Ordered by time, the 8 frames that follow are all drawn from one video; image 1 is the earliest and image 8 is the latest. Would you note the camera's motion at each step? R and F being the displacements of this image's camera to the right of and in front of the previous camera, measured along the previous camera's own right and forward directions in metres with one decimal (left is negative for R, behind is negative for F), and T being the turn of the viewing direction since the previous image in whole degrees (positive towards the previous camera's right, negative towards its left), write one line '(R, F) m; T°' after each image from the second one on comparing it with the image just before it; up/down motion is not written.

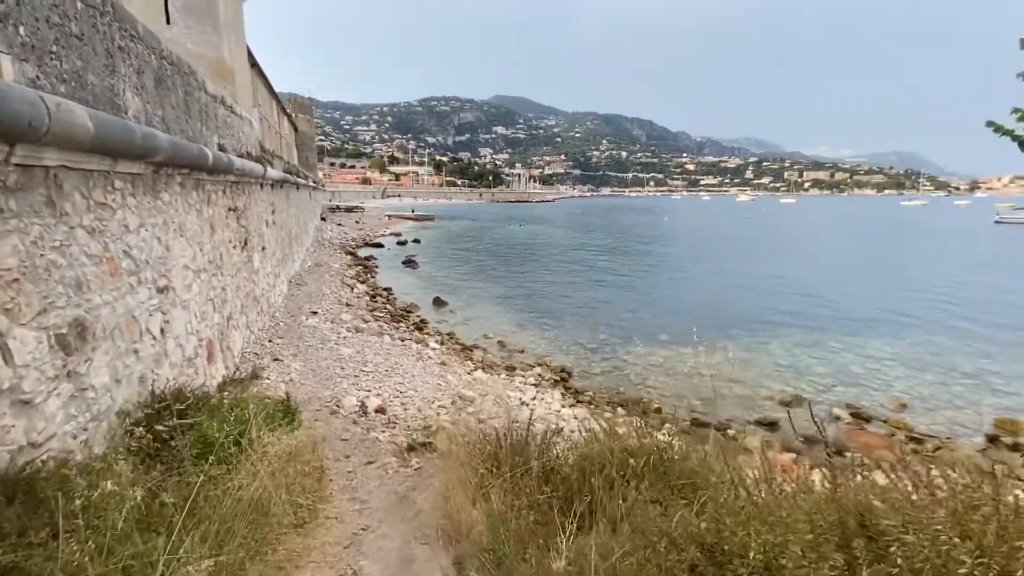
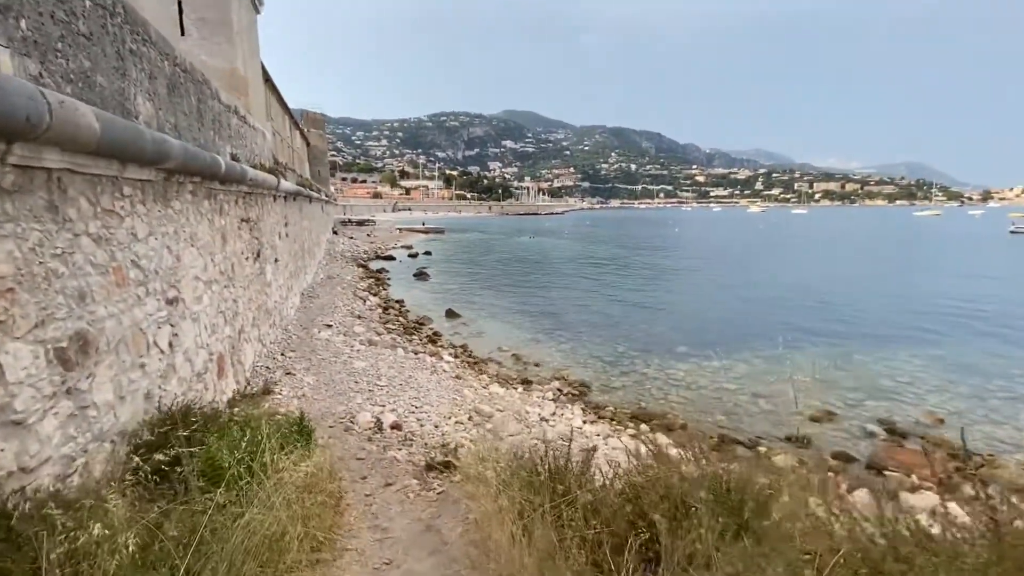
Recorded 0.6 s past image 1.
(-0.1, +0.3) m; -1°
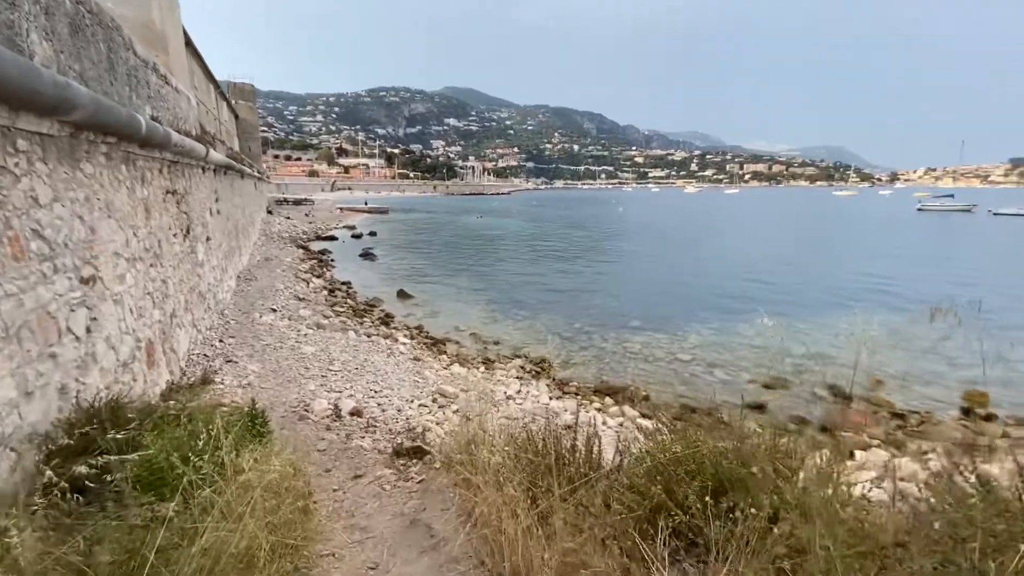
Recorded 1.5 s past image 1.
(-0.2, +0.3) m; +6°
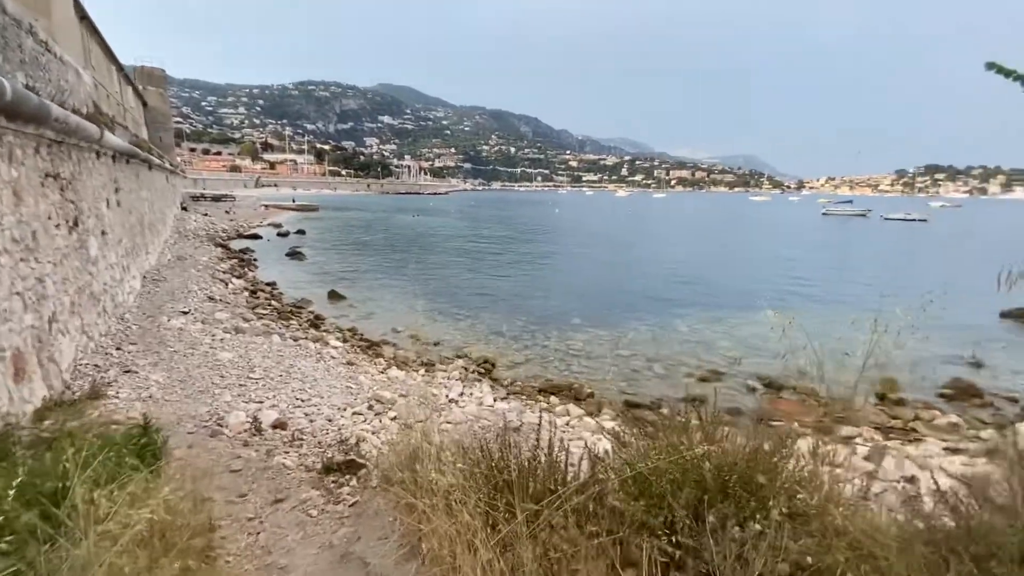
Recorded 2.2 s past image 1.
(-0.1, +0.3) m; +7°
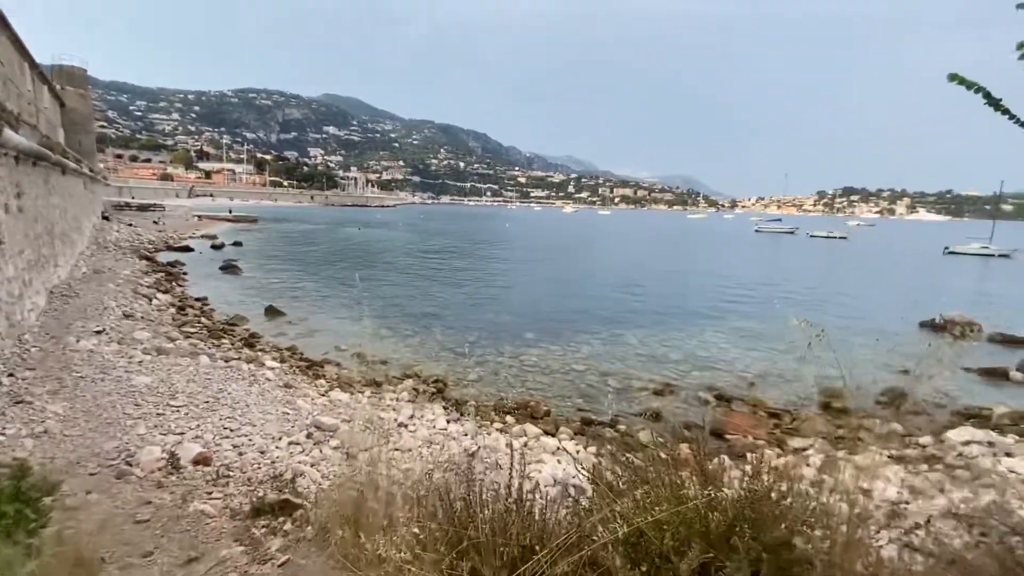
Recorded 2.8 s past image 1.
(0.0, +0.3) m; +6°
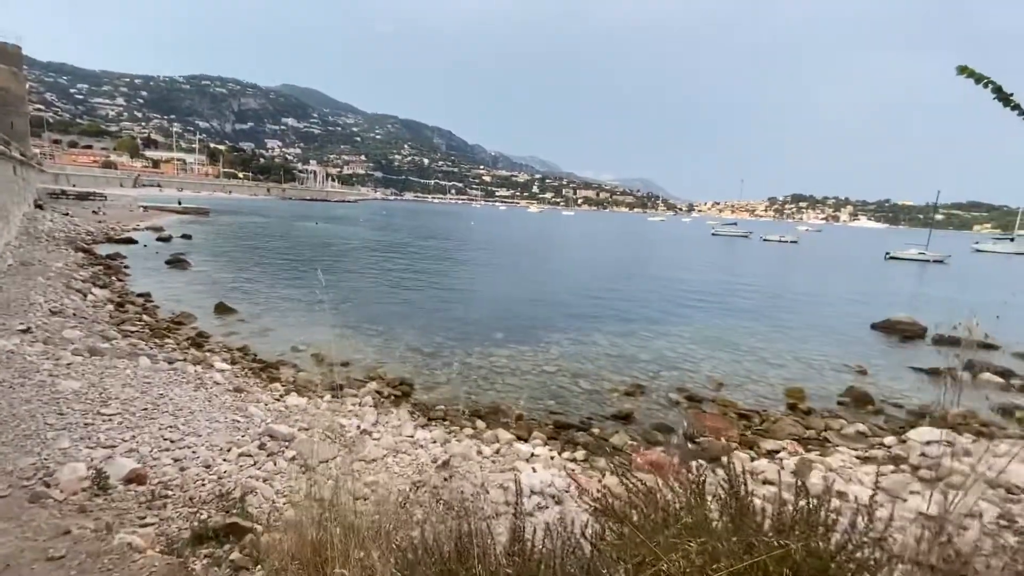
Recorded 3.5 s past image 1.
(-0.1, +0.3) m; +4°
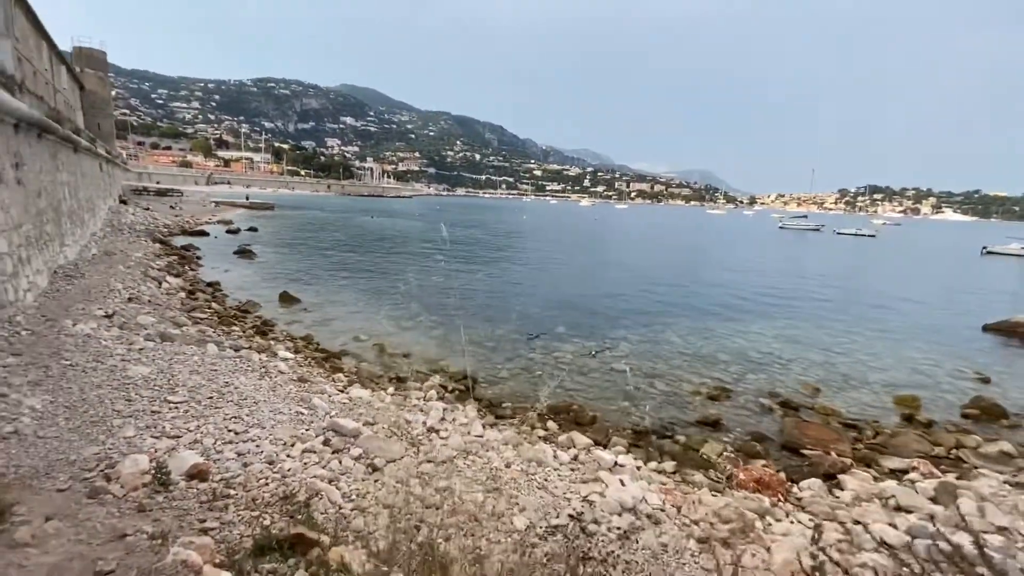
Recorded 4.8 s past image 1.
(-0.4, +0.6) m; -6°
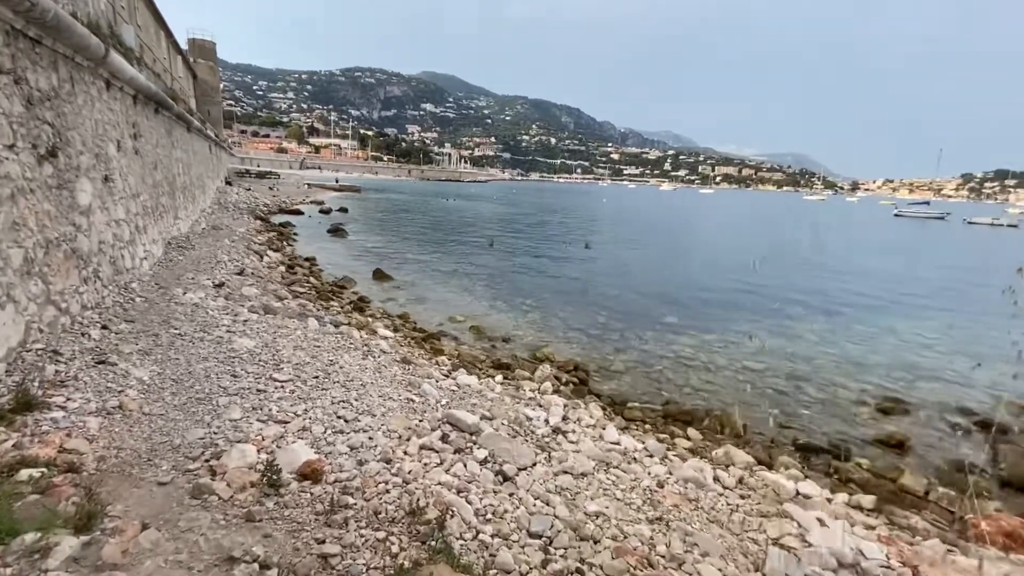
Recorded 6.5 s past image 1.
(-0.7, +0.9) m; -8°
